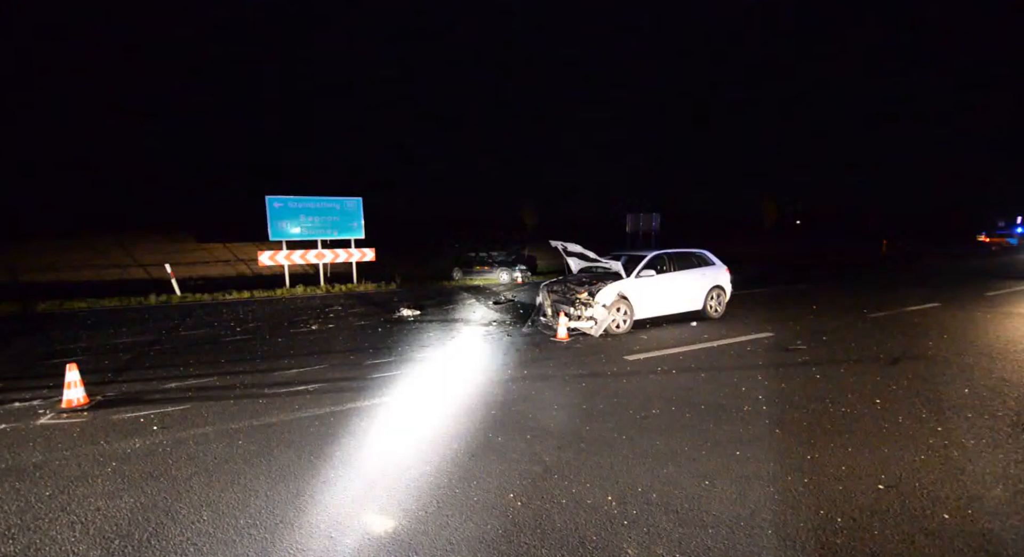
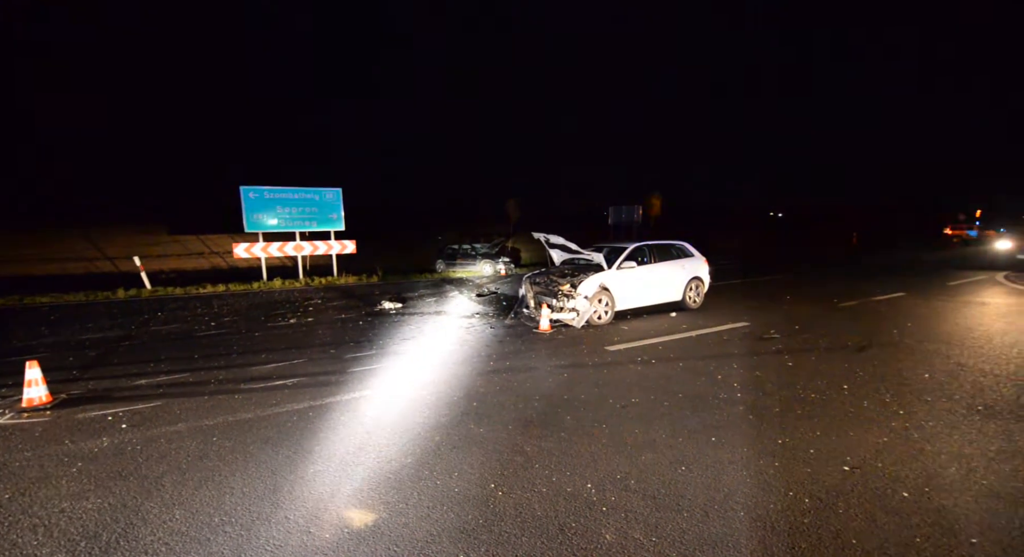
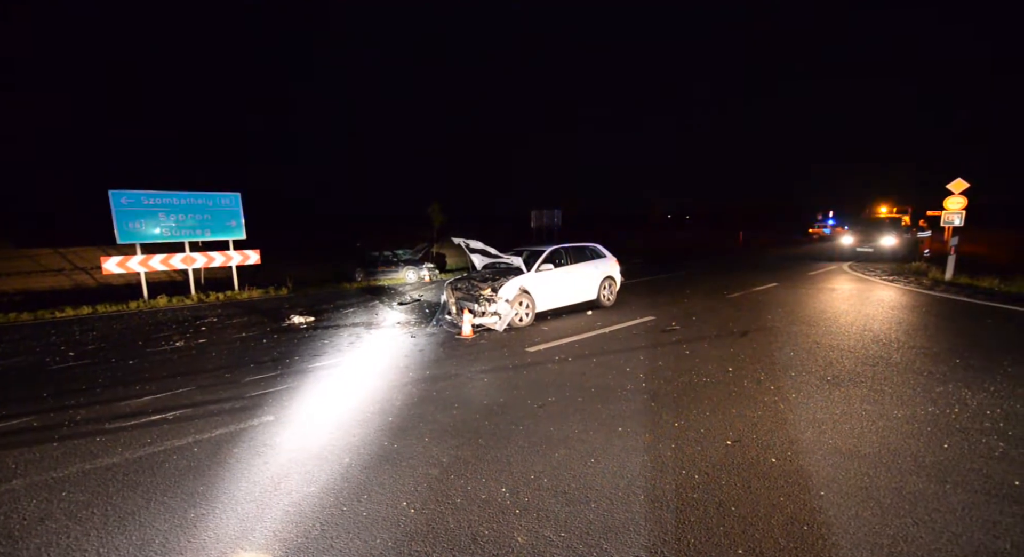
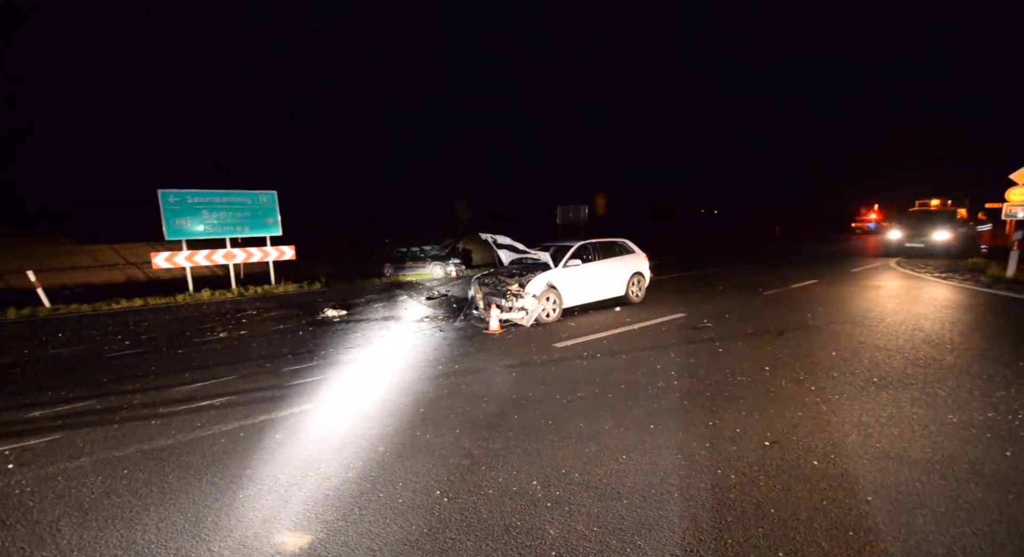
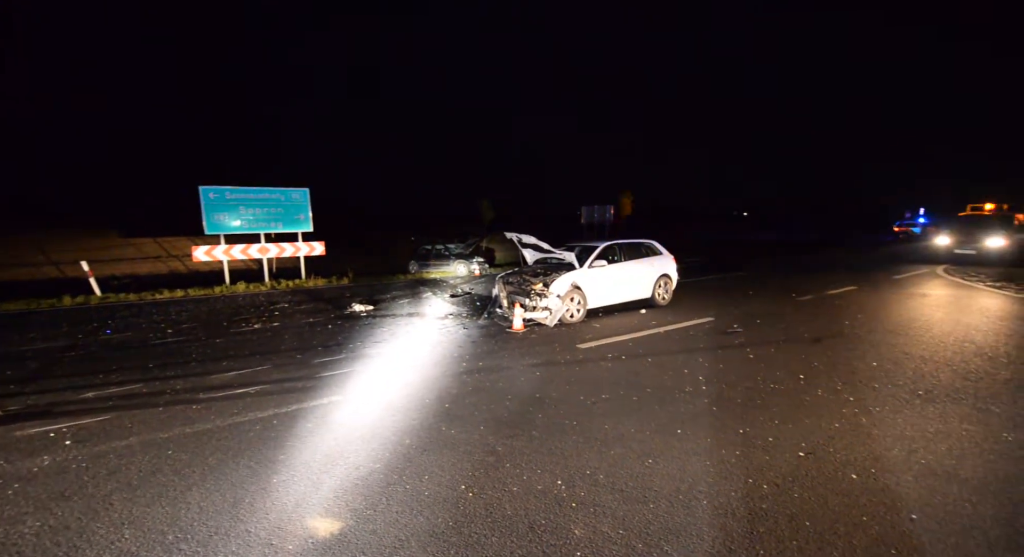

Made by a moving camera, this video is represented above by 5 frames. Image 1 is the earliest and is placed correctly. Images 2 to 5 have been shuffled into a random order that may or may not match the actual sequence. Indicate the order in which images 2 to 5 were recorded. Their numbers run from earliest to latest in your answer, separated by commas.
2, 5, 4, 3
